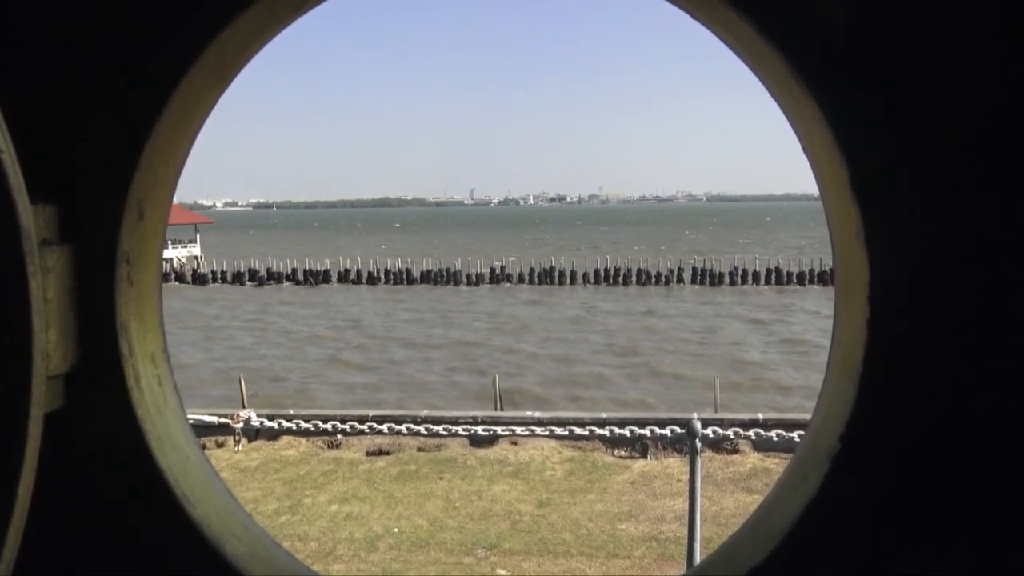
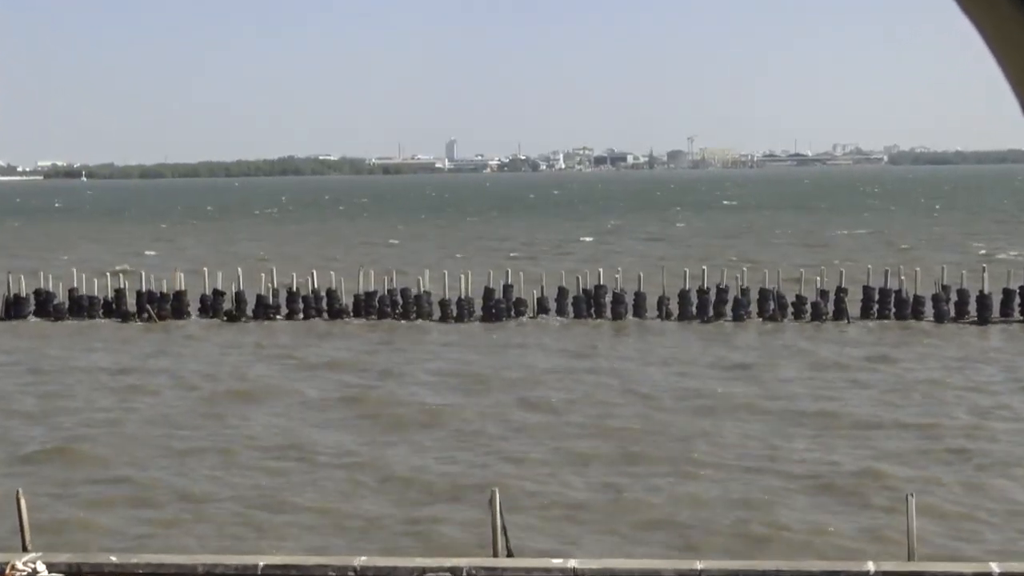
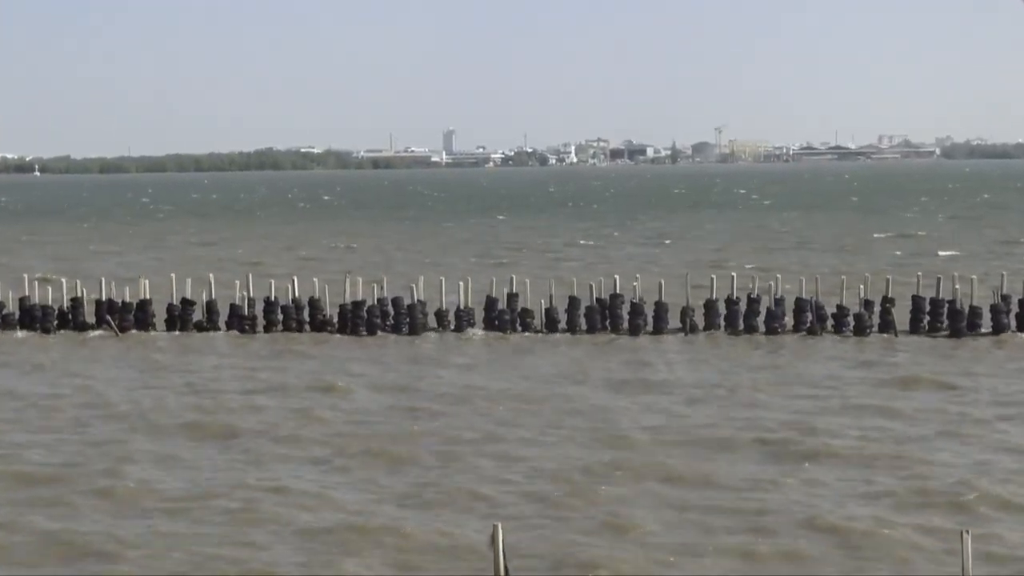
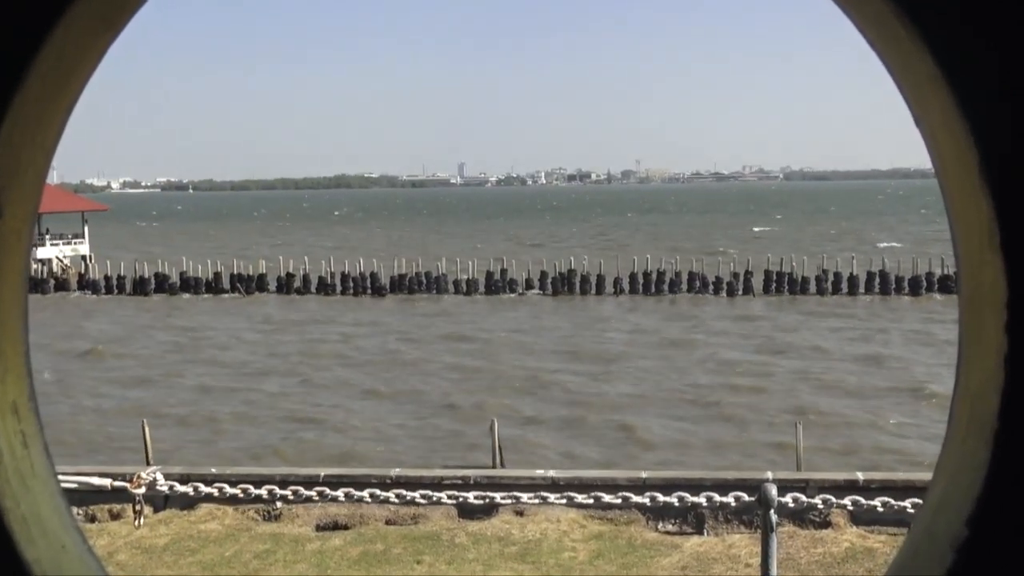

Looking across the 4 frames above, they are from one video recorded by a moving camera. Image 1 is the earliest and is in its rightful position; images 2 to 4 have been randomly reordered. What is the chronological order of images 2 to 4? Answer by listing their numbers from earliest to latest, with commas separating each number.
4, 2, 3
